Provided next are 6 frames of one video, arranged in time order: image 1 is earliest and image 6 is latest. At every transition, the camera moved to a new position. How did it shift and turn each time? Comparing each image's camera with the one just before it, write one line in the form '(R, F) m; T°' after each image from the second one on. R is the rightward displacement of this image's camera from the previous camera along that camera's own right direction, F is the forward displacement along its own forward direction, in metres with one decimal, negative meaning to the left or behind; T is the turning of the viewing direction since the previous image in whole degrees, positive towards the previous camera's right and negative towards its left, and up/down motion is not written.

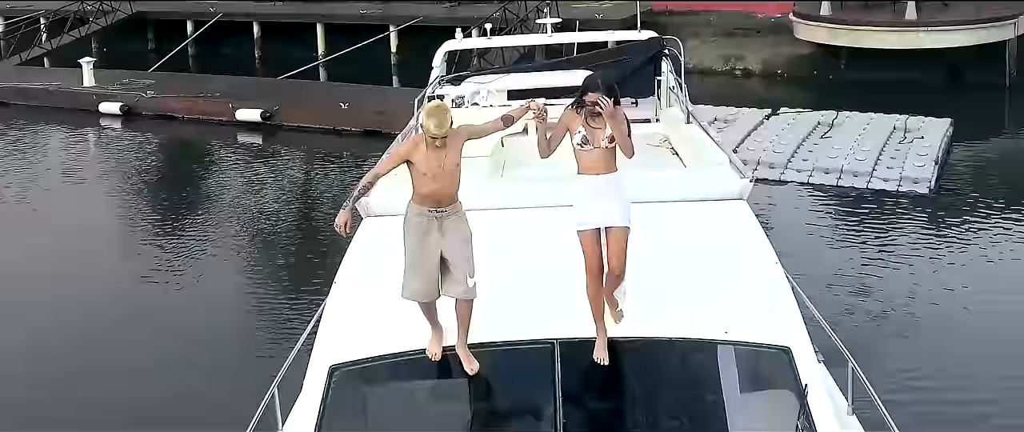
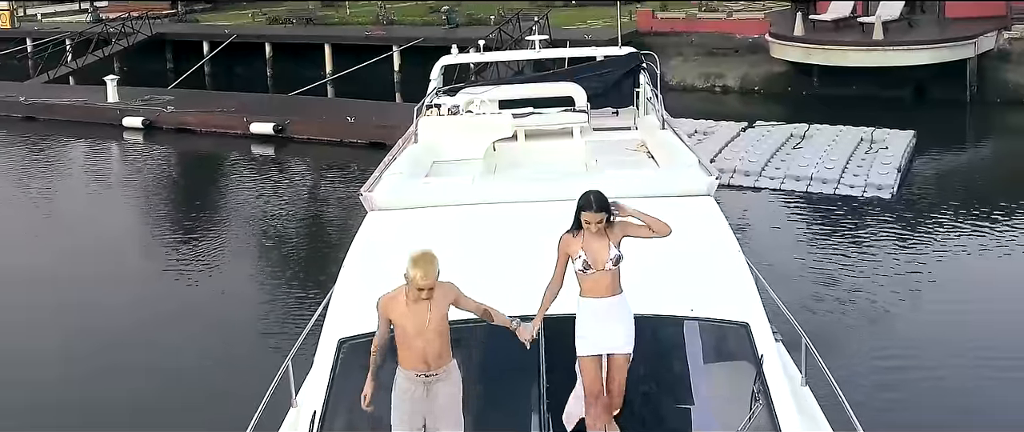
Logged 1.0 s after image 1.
(+0.1, -0.7) m; 0°
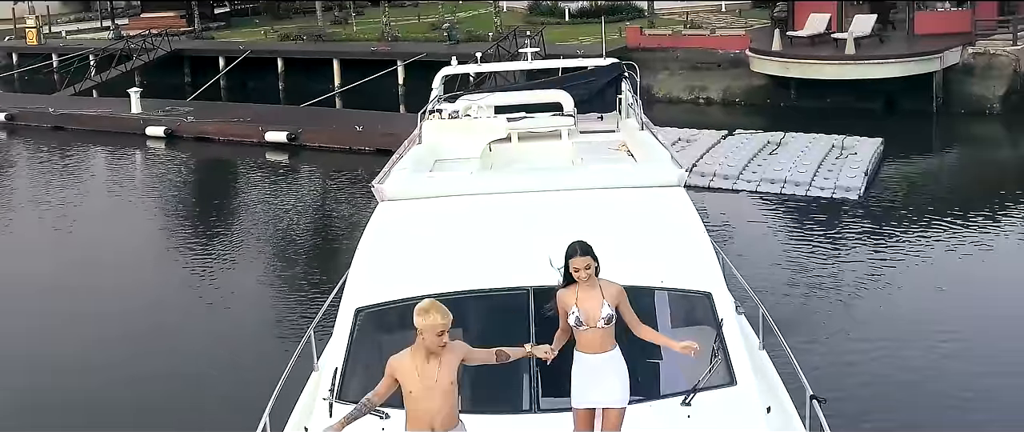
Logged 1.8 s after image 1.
(0.0, -0.8) m; 0°
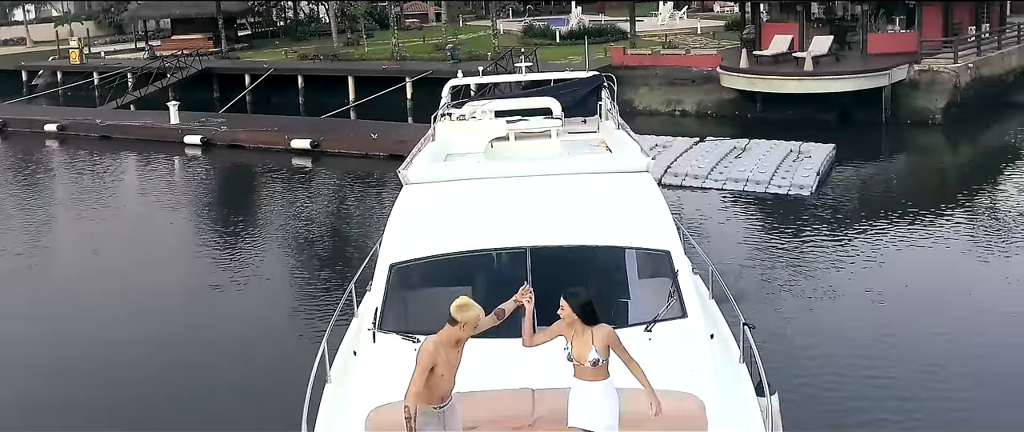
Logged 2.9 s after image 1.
(0.0, -1.4) m; 0°
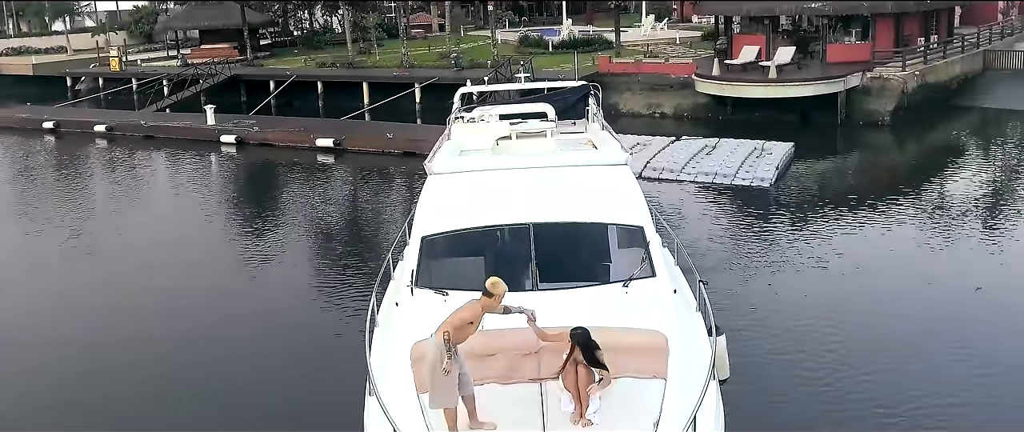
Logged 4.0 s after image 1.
(-0.1, -1.7) m; +1°
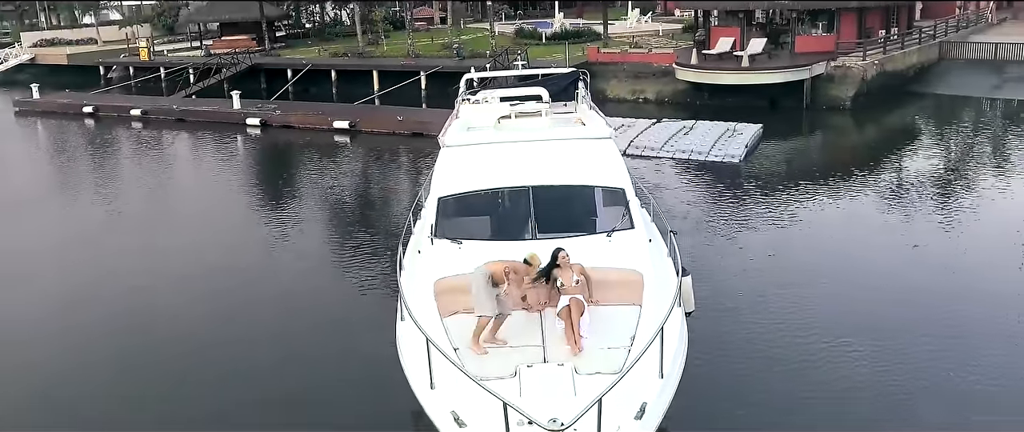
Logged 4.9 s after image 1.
(-0.1, -1.6) m; +1°
